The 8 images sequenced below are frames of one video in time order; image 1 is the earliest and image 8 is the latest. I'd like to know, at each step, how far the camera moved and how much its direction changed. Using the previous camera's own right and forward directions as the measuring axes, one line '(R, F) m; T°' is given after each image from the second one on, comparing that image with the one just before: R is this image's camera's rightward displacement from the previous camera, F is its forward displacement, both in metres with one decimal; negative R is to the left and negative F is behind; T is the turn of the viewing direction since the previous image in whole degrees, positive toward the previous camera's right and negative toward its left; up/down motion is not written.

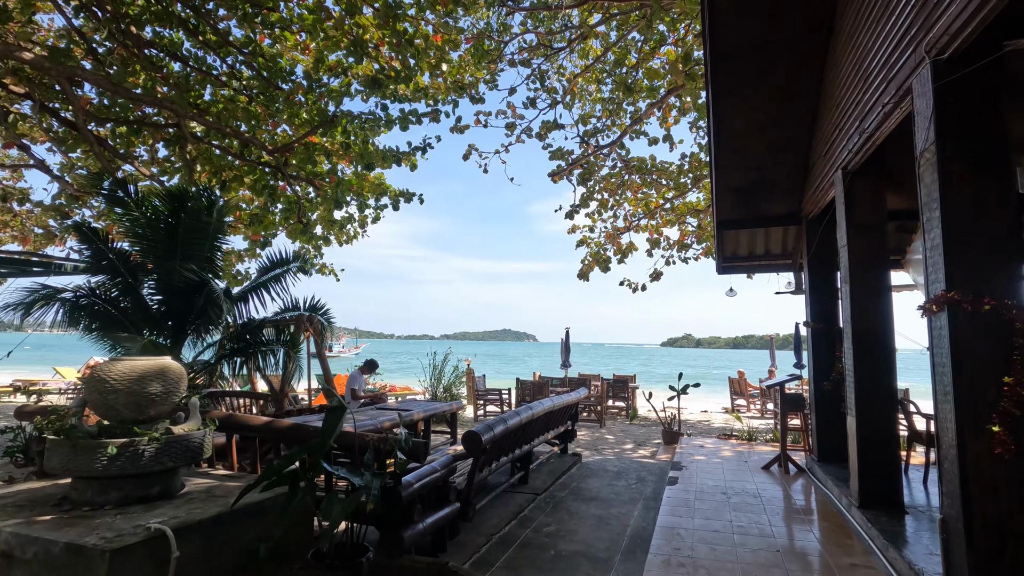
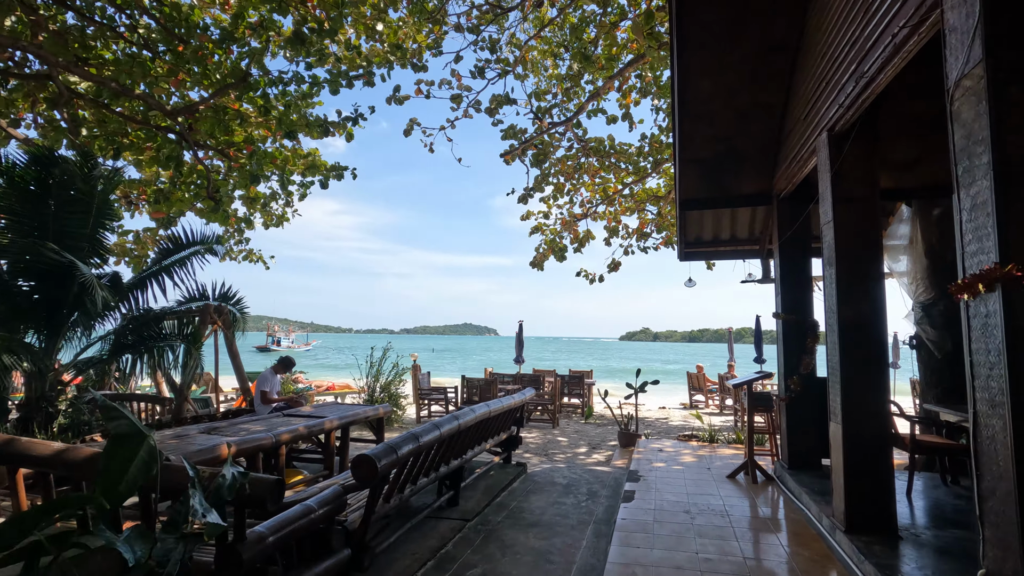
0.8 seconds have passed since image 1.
(+0.3, +0.8) m; +4°
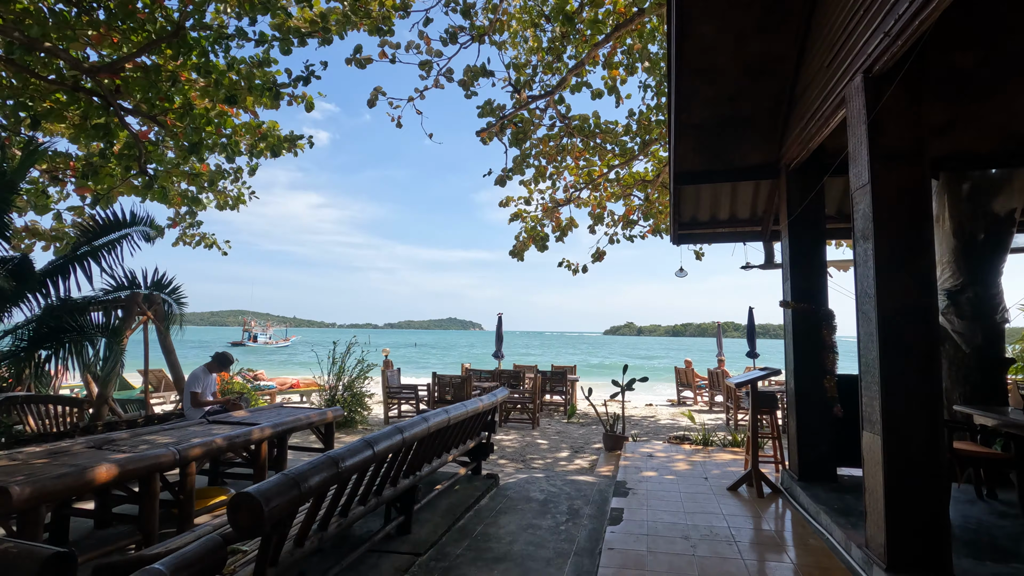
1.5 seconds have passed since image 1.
(+0.1, +0.8) m; +2°
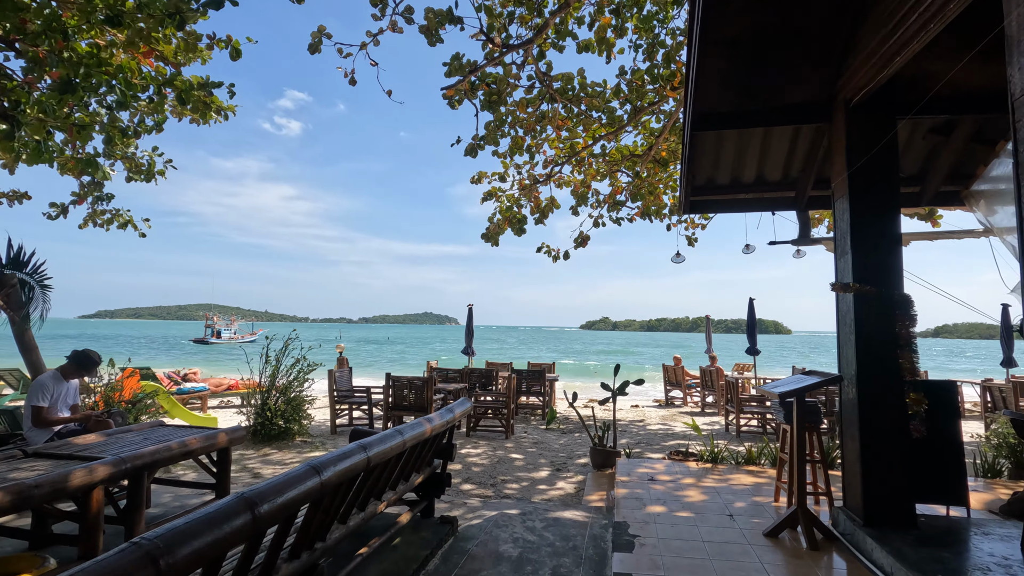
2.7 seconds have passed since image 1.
(+0.1, +1.3) m; +3°
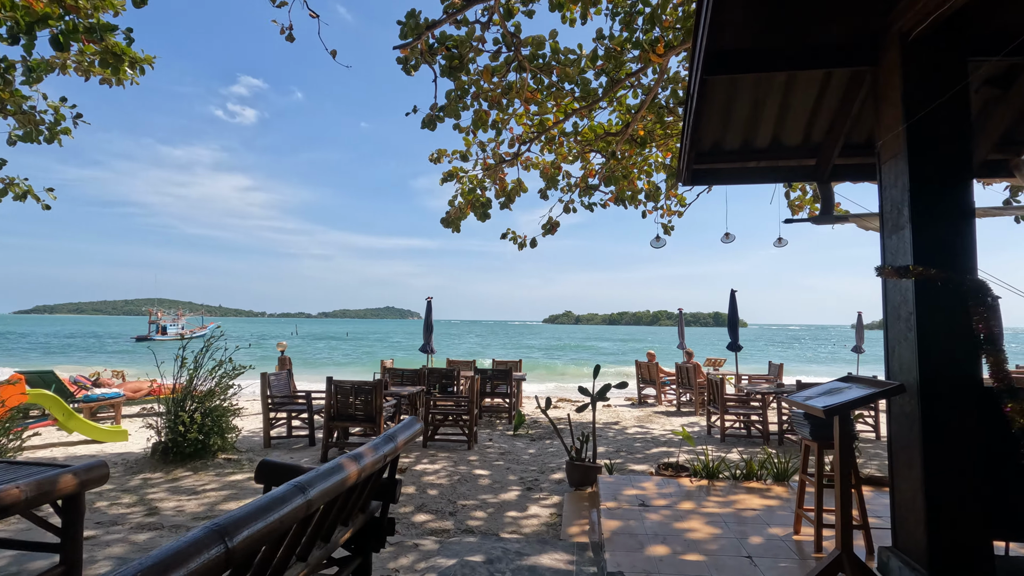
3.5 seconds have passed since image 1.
(0.0, +0.9) m; +4°
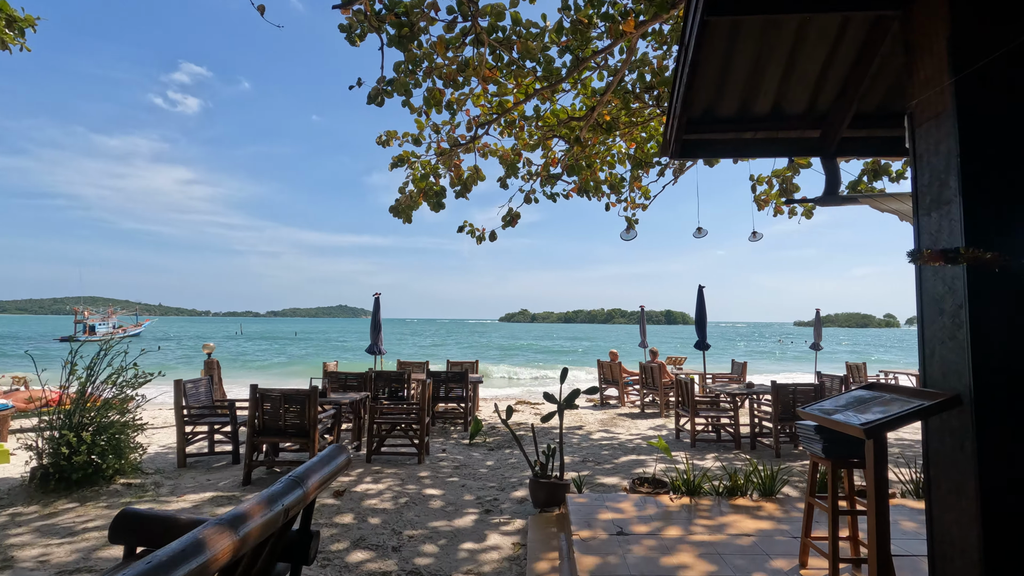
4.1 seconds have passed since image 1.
(0.0, +0.7) m; +5°
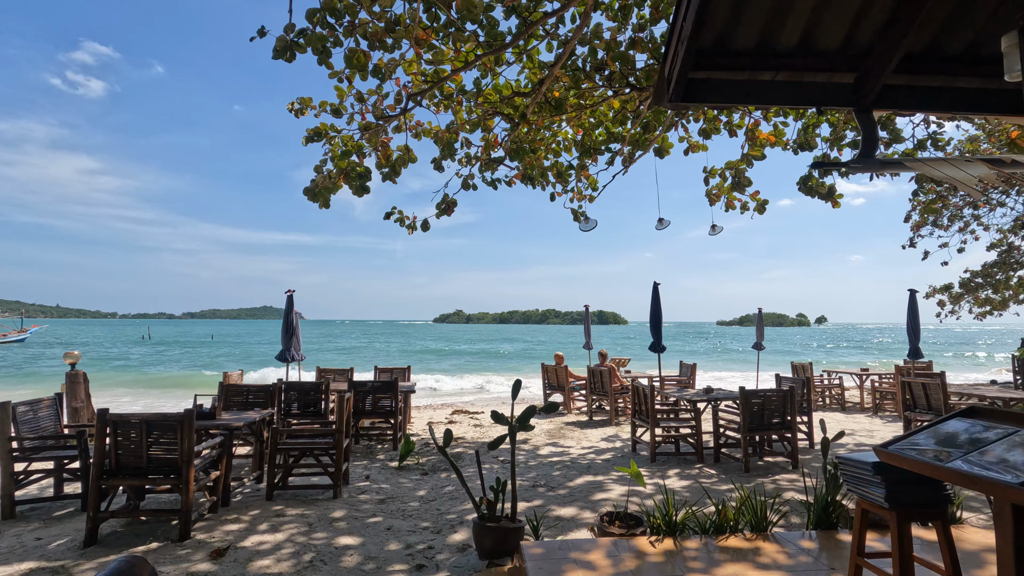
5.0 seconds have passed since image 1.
(0.0, +0.9) m; +7°
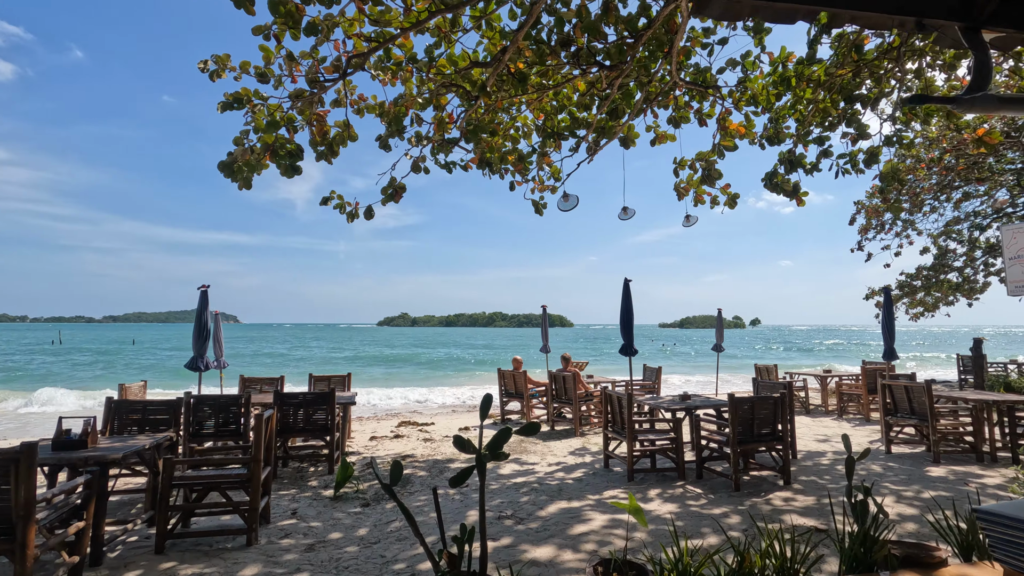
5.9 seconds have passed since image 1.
(-0.1, +0.8) m; +6°
